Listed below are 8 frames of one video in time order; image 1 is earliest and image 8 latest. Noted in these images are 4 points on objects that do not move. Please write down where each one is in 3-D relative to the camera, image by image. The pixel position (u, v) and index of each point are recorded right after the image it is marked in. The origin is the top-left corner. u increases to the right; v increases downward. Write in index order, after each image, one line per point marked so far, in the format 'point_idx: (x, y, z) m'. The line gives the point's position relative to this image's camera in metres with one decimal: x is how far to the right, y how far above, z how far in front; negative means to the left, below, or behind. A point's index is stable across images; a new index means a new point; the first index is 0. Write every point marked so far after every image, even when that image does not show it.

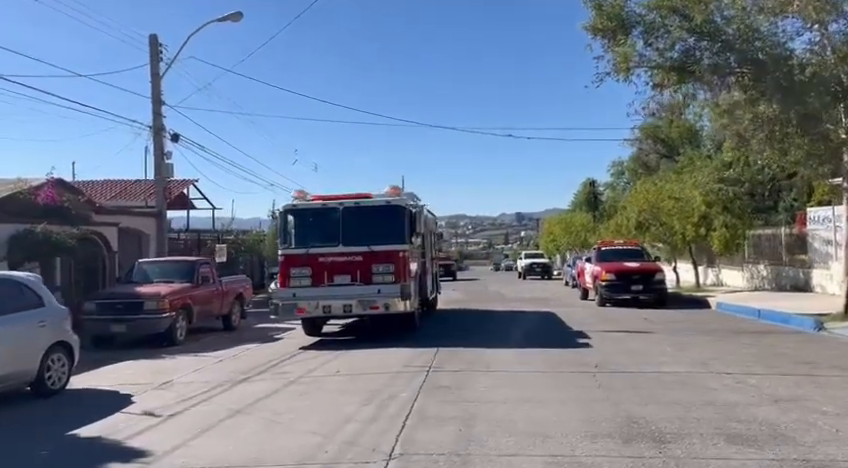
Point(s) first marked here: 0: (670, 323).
0: (+5.8, -2.1, +17.7) m
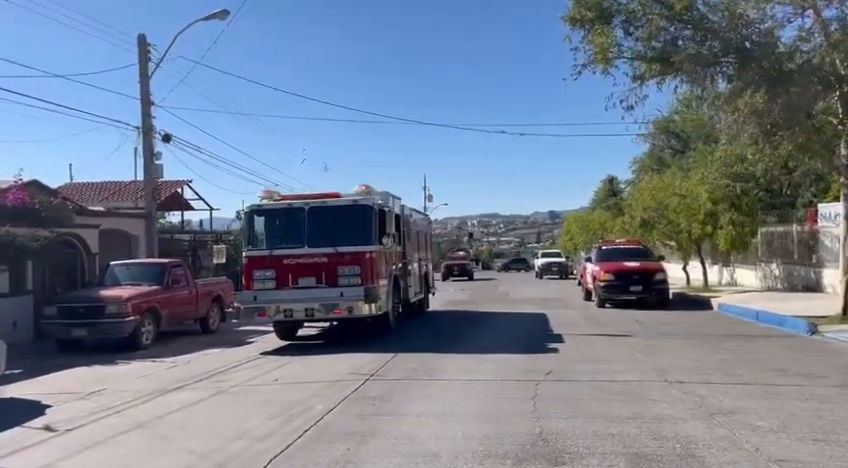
0: (+5.4, -2.1, +17.0) m
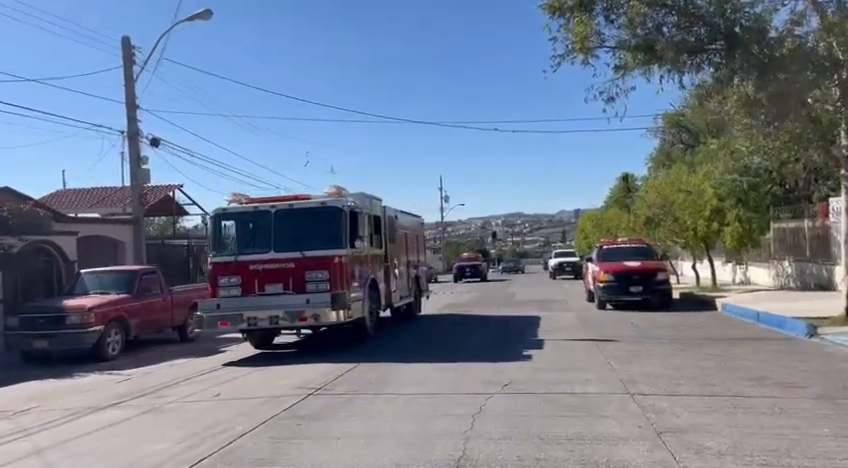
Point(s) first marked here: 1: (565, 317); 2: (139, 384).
0: (+5.0, -2.0, +16.1) m
1: (+3.7, -2.2, +19.4) m
2: (-4.2, -2.2, +10.9) m
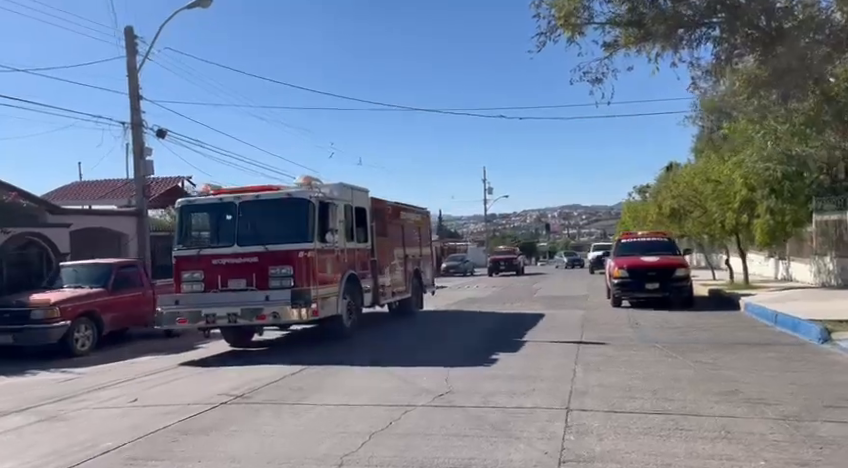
0: (+4.7, -1.9, +14.9) m
1: (+3.6, -2.0, +18.3) m
2: (-4.8, -2.1, +10.4) m
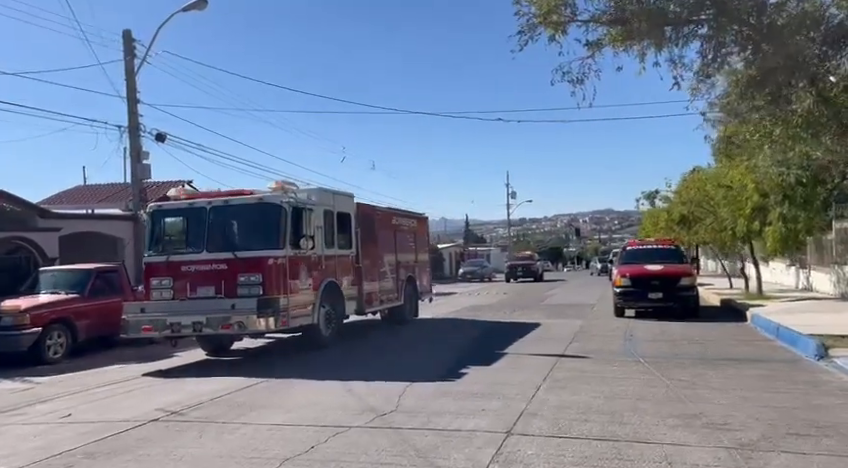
0: (+4.3, -2.1, +14.2) m
1: (+3.4, -2.2, +17.6) m
2: (-5.3, -2.2, +10.1) m
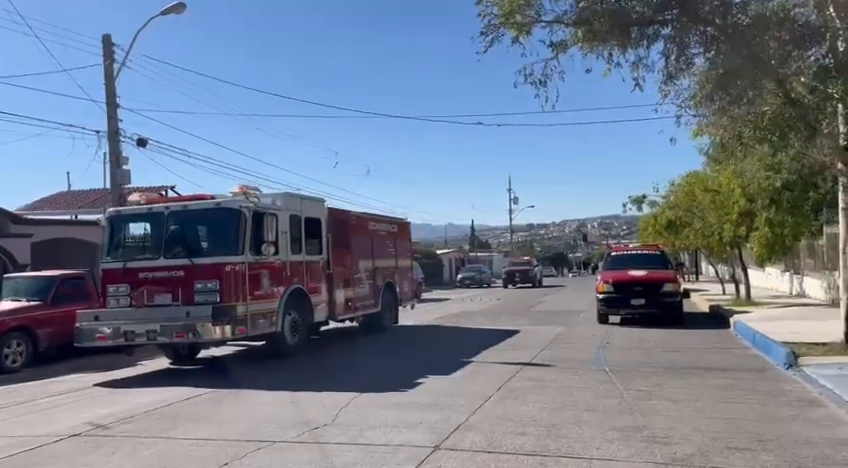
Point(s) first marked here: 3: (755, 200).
0: (+3.8, -2.2, +13.9) m
1: (+2.9, -2.3, +17.3) m
2: (-6.0, -2.2, +9.9) m
3: (+8.9, +0.9, +20.0) m
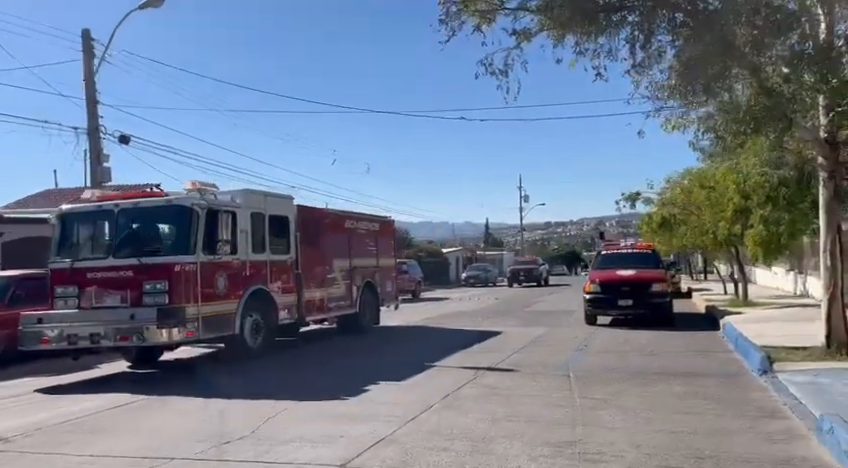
0: (+3.2, -2.1, +13.3) m
1: (+2.4, -2.2, +16.7) m
2: (-6.7, -2.2, +9.5) m
3: (+8.5, +1.0, +19.3) m
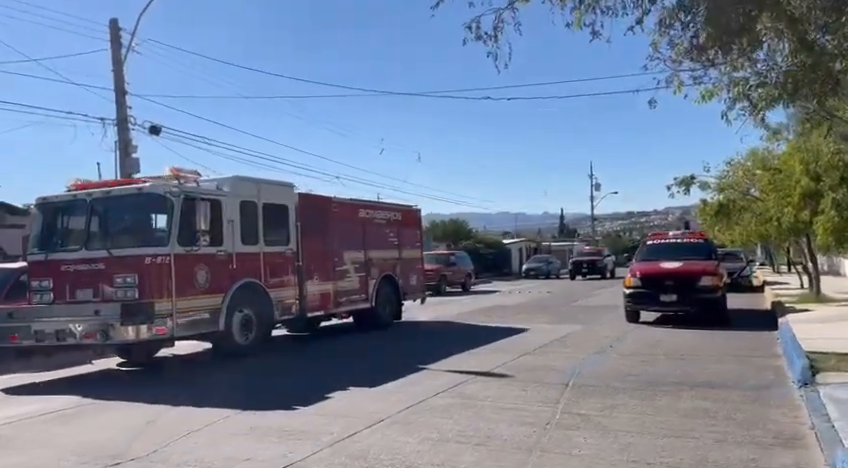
0: (+3.2, -1.9, +11.8) m
1: (+2.7, -2.0, +15.2) m
2: (-7.0, -2.1, +9.0) m
3: (+9.1, +1.3, +17.1) m
